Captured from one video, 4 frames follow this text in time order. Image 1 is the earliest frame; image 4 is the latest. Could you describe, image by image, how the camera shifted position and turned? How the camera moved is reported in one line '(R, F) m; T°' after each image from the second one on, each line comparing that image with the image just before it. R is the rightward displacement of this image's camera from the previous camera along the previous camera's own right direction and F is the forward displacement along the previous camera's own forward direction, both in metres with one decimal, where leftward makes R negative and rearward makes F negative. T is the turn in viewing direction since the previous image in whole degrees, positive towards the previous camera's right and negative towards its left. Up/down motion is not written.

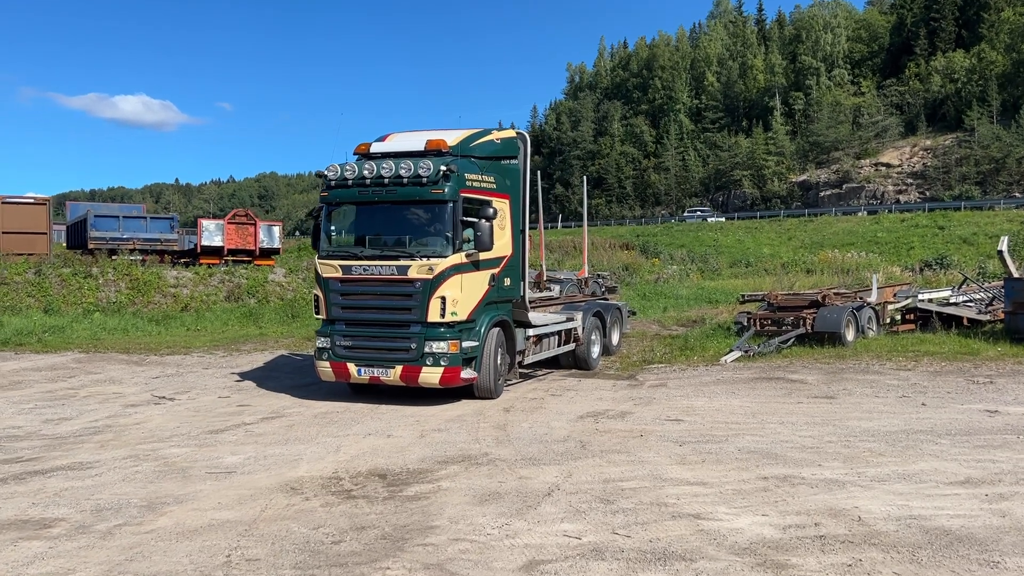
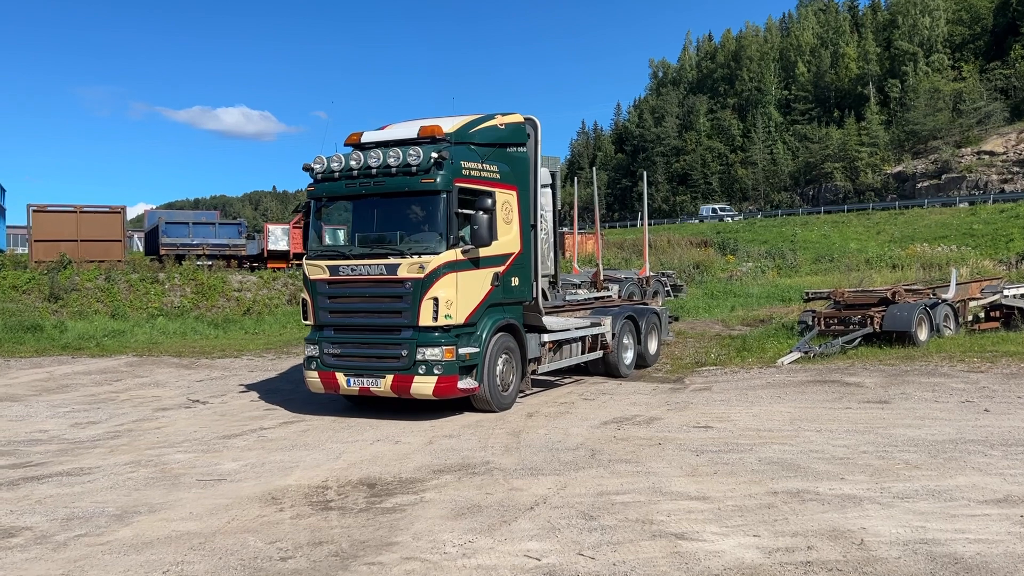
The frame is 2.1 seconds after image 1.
(+0.8, +0.4) m; -6°
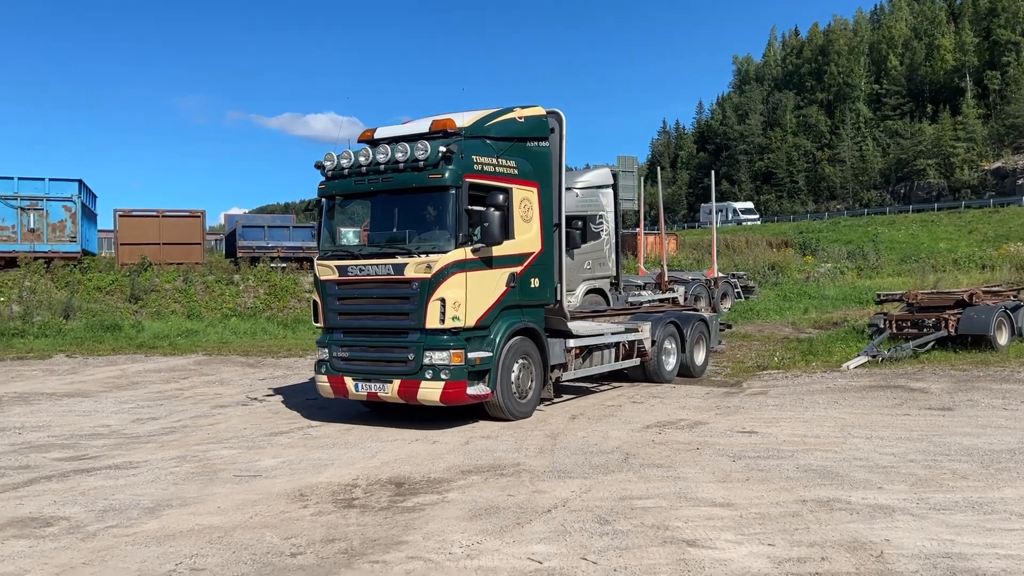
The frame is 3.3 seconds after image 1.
(+0.4, 0.0) m; -5°
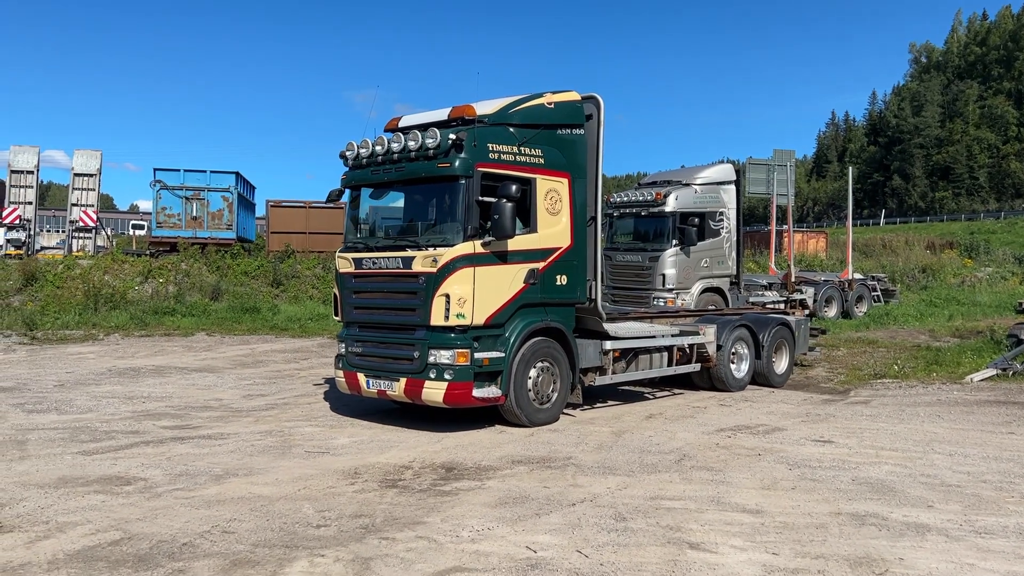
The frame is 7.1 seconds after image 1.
(+0.9, -0.1) m; -10°
